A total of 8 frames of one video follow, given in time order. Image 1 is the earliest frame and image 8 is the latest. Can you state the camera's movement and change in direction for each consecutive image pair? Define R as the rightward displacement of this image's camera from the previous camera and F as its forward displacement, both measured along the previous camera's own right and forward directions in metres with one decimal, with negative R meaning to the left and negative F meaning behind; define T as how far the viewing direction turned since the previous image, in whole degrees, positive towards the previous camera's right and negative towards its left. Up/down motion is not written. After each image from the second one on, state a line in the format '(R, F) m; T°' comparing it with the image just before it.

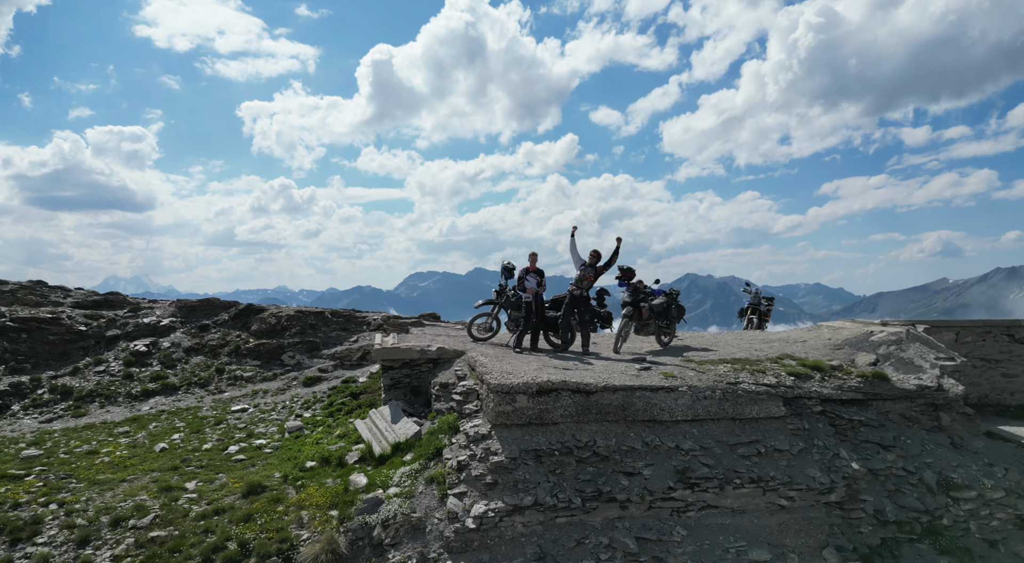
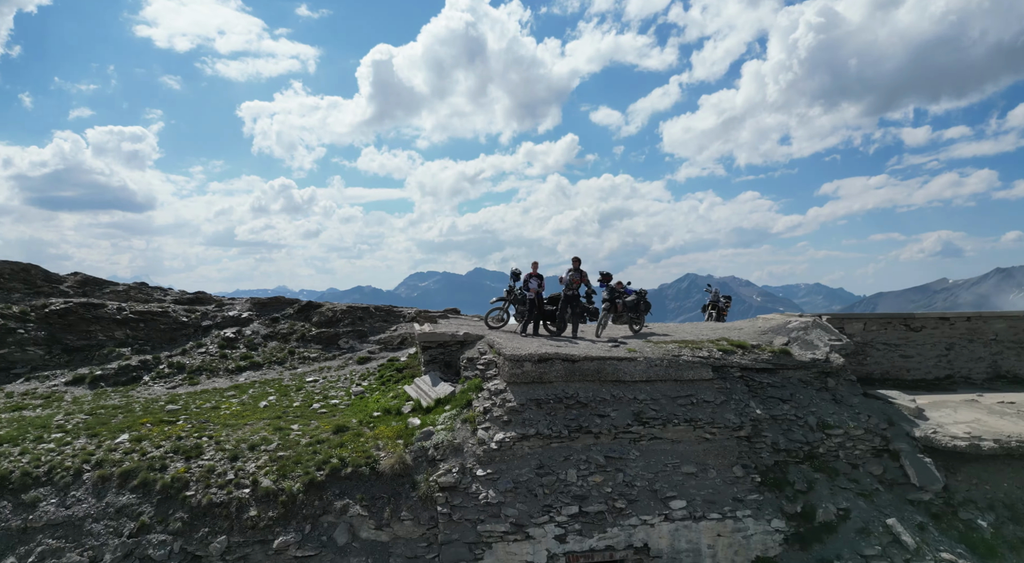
(-0.1, -1.7) m; 0°
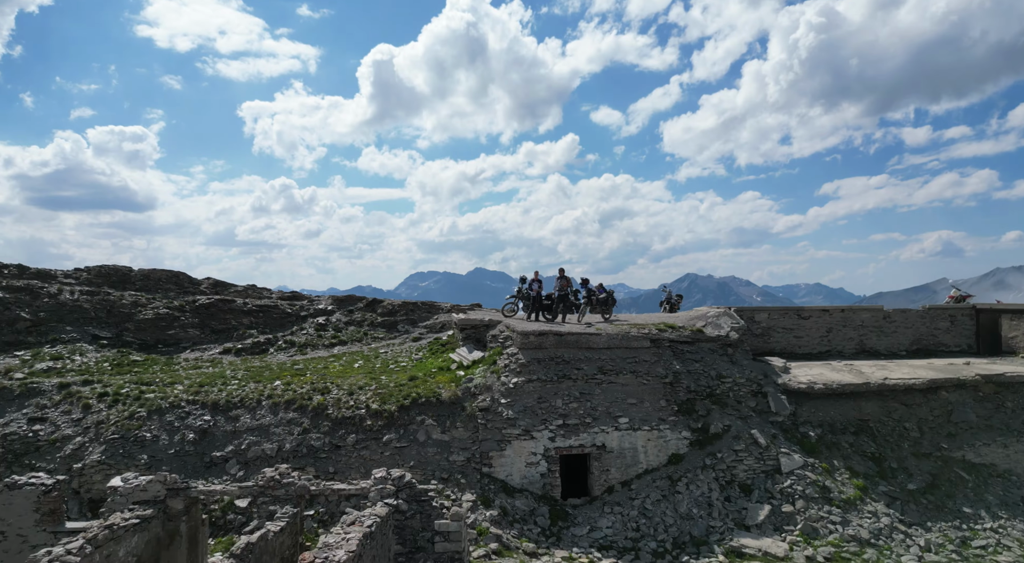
(-0.1, -3.2) m; 0°
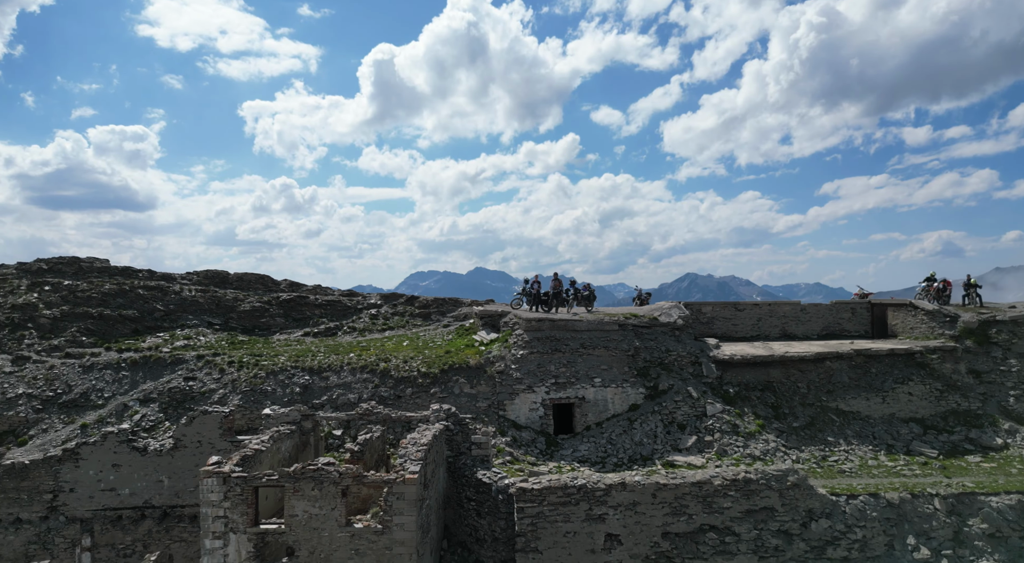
(-0.1, -3.5) m; 0°
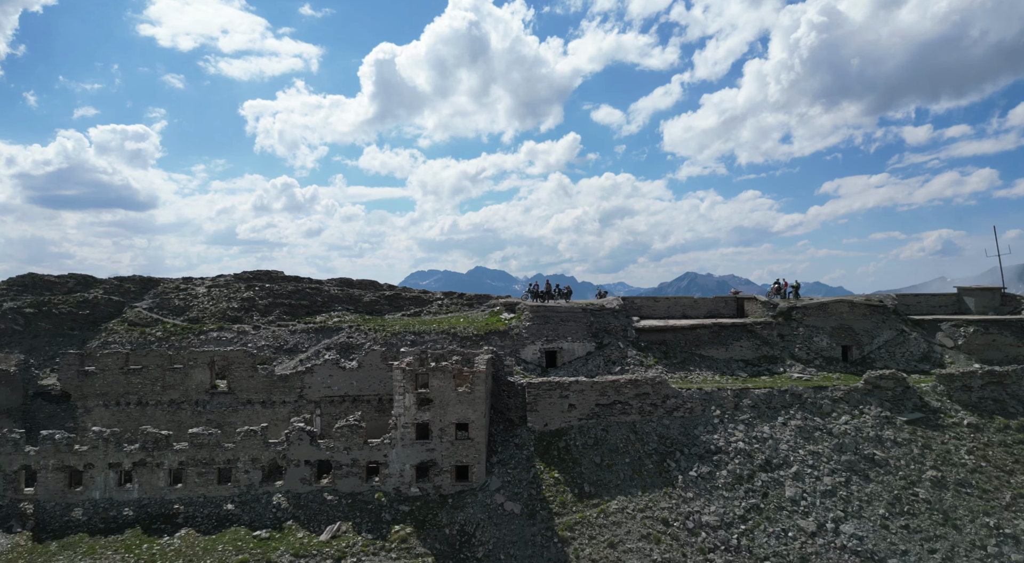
(-0.4, -9.8) m; 0°
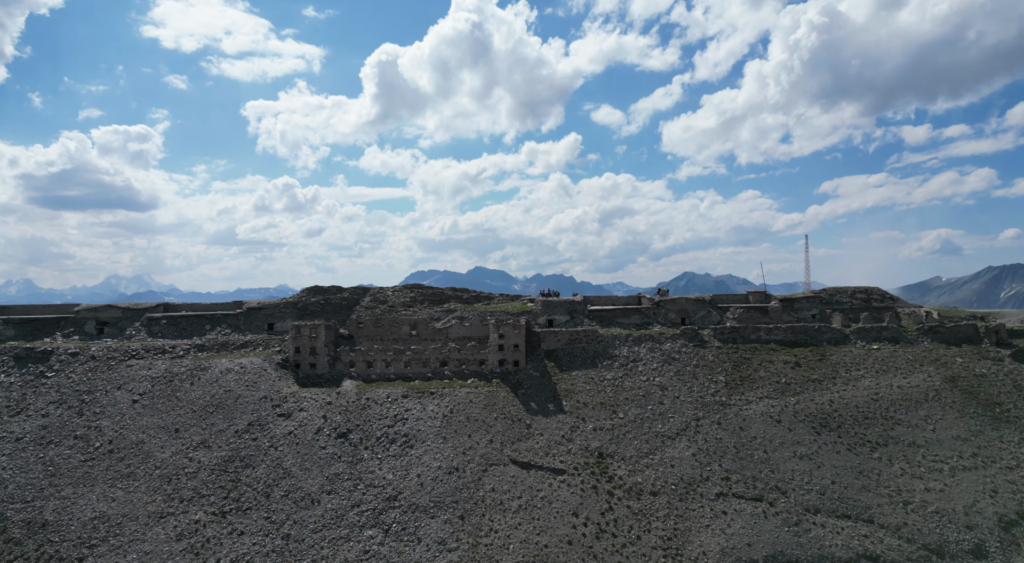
(-1.7, -26.7) m; 0°
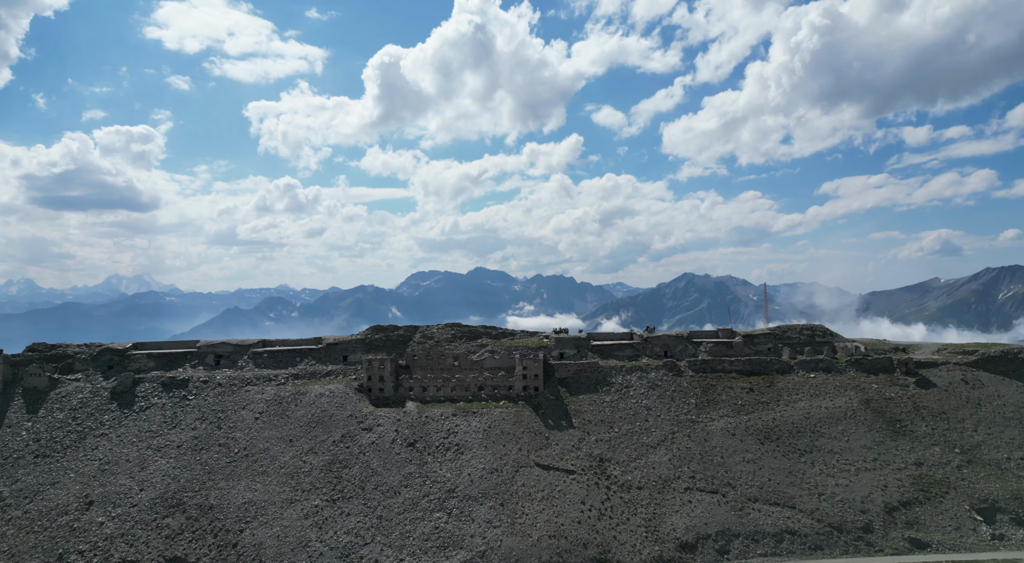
(-2.0, -13.2) m; 0°
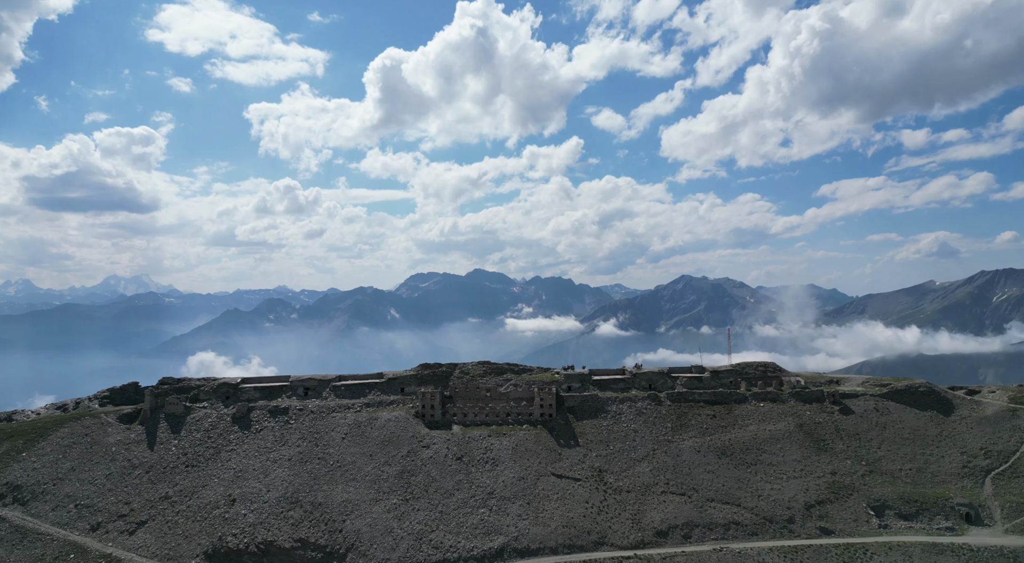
(-2.7, -17.5) m; 0°
